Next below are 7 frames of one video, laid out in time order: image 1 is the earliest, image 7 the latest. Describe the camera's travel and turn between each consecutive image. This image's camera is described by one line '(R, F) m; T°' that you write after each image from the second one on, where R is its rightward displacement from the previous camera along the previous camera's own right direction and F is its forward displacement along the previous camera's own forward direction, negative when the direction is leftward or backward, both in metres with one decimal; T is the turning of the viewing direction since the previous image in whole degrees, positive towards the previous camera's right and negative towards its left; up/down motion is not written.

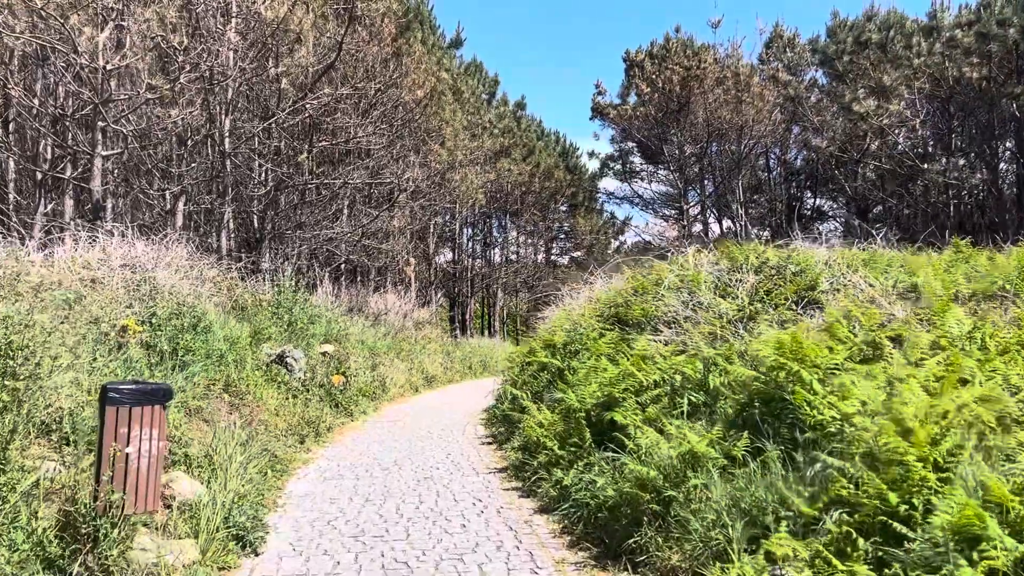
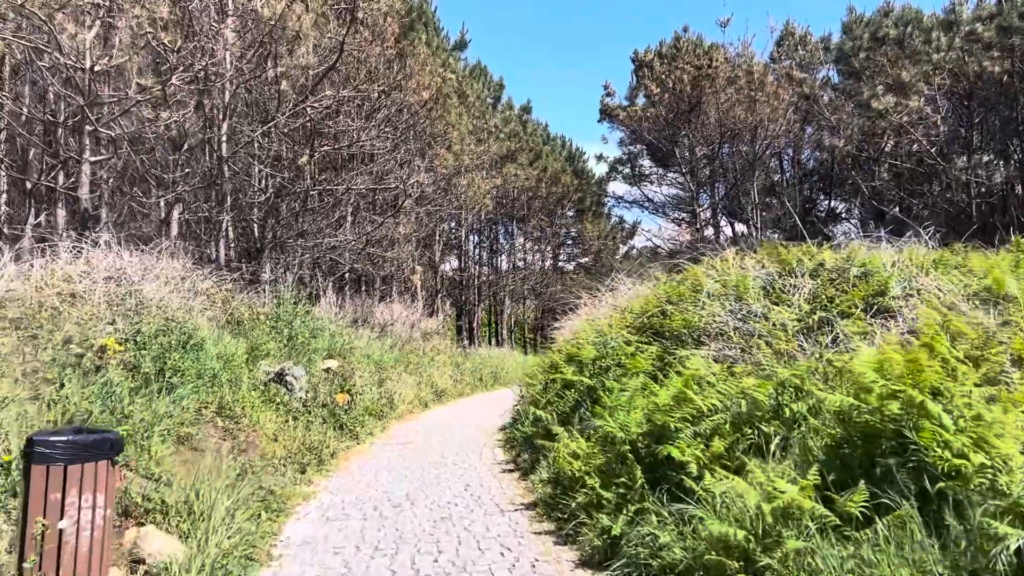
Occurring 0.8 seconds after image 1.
(-0.1, +0.8) m; 0°
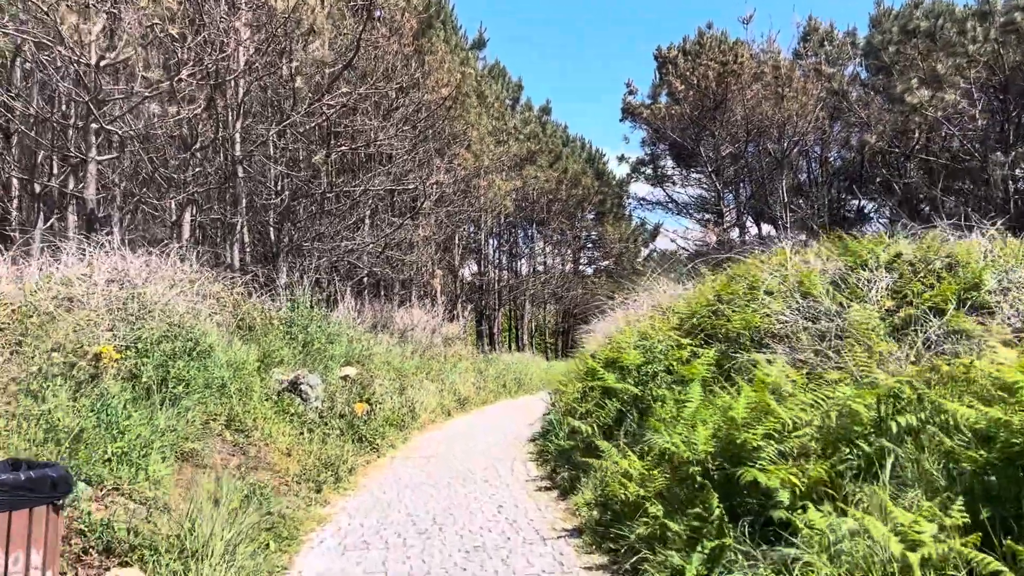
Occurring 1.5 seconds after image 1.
(-0.1, +0.6) m; -1°
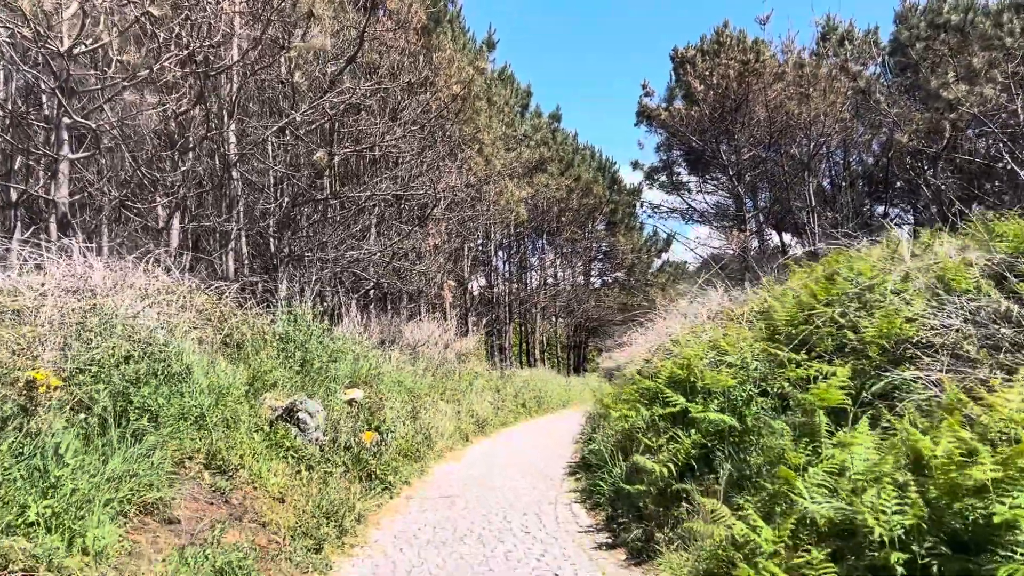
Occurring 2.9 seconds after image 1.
(-0.2, +1.3) m; 0°
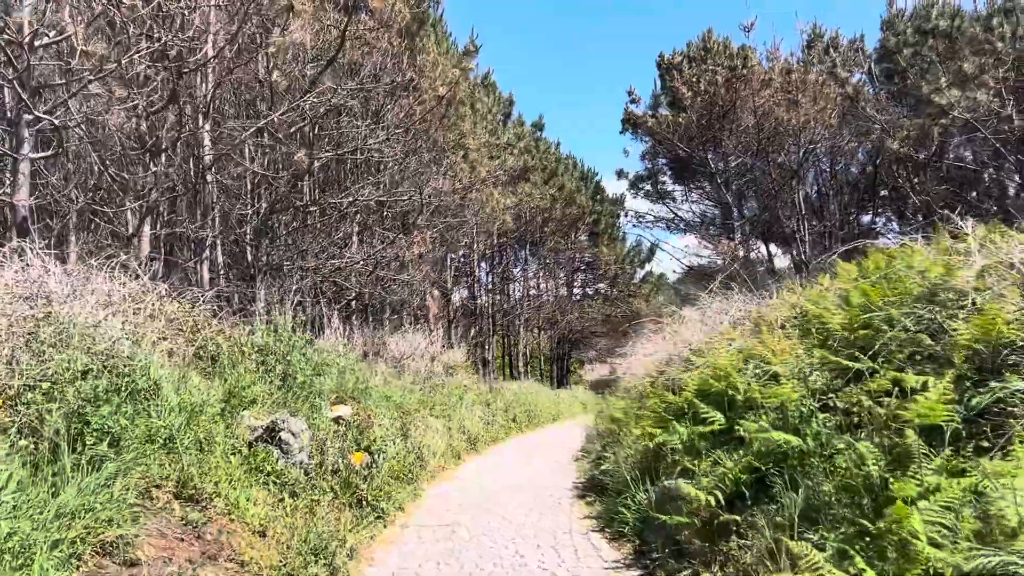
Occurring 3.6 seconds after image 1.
(-0.2, +0.7) m; +1°
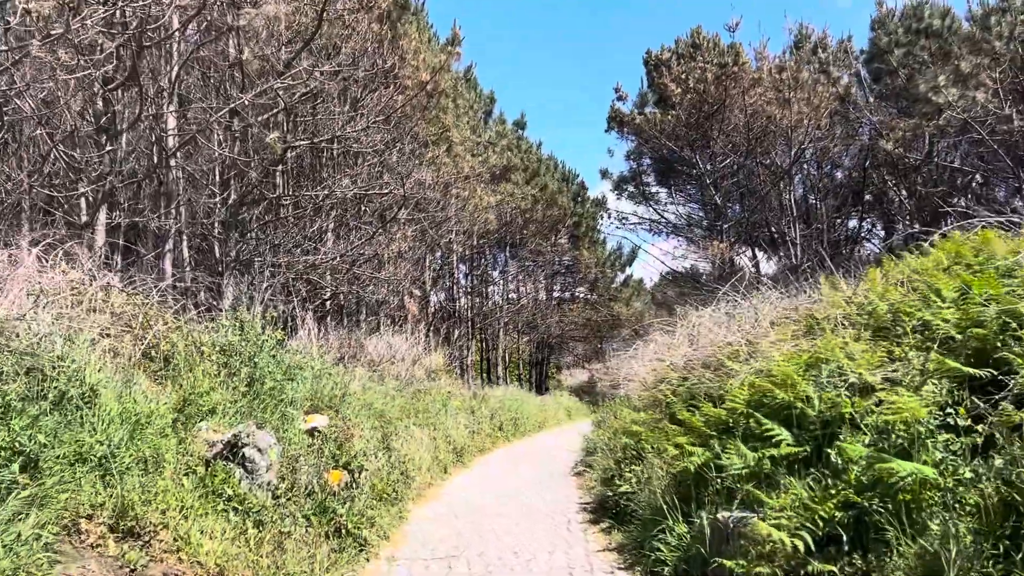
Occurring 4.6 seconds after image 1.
(-0.2, +0.9) m; +2°
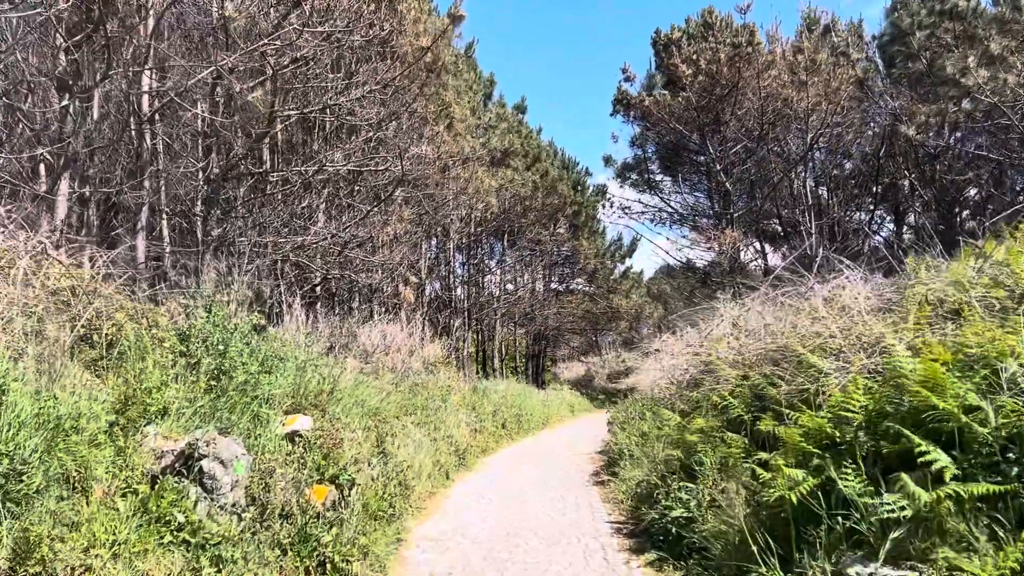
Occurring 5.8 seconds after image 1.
(-0.2, +1.1) m; 0°
